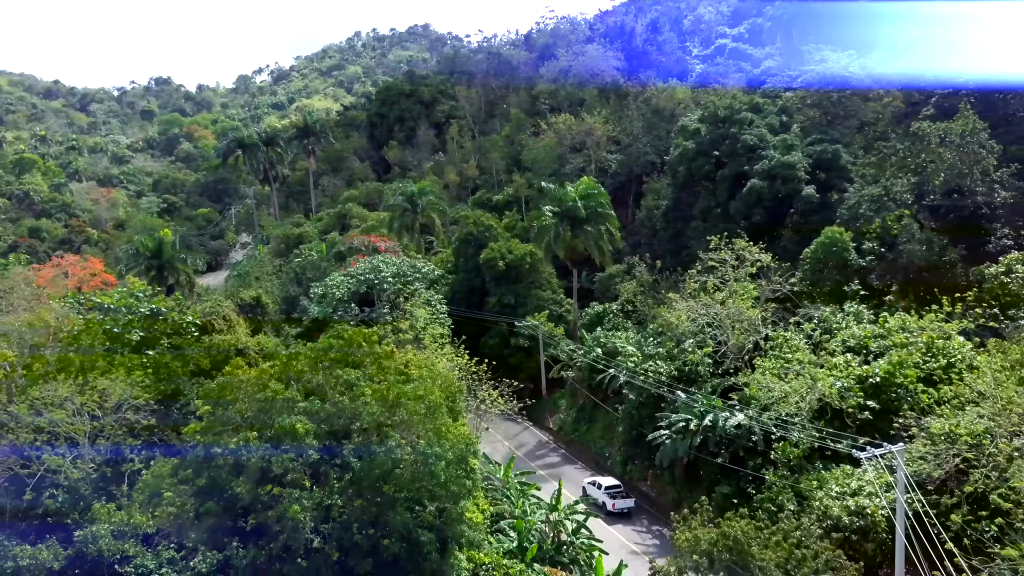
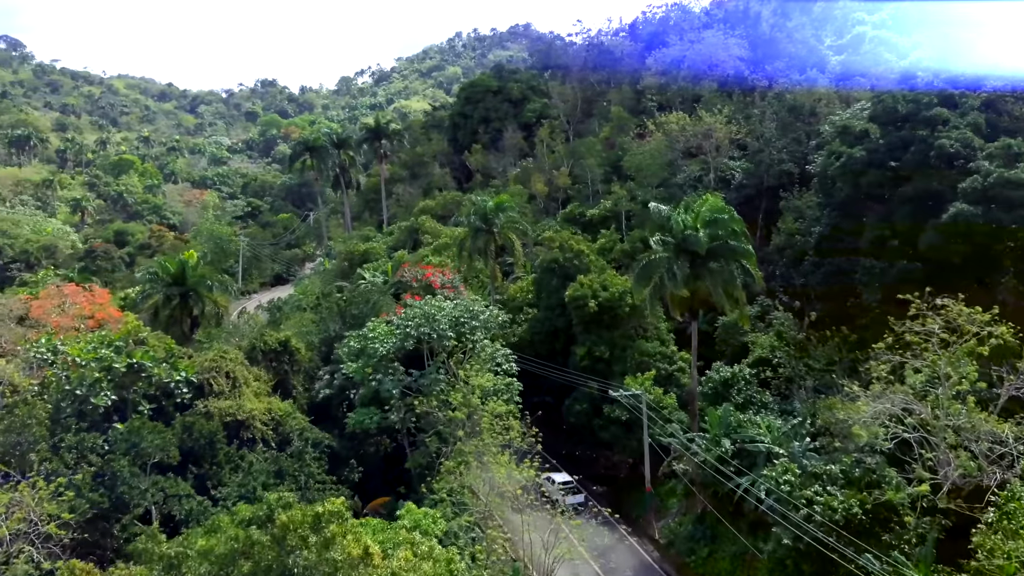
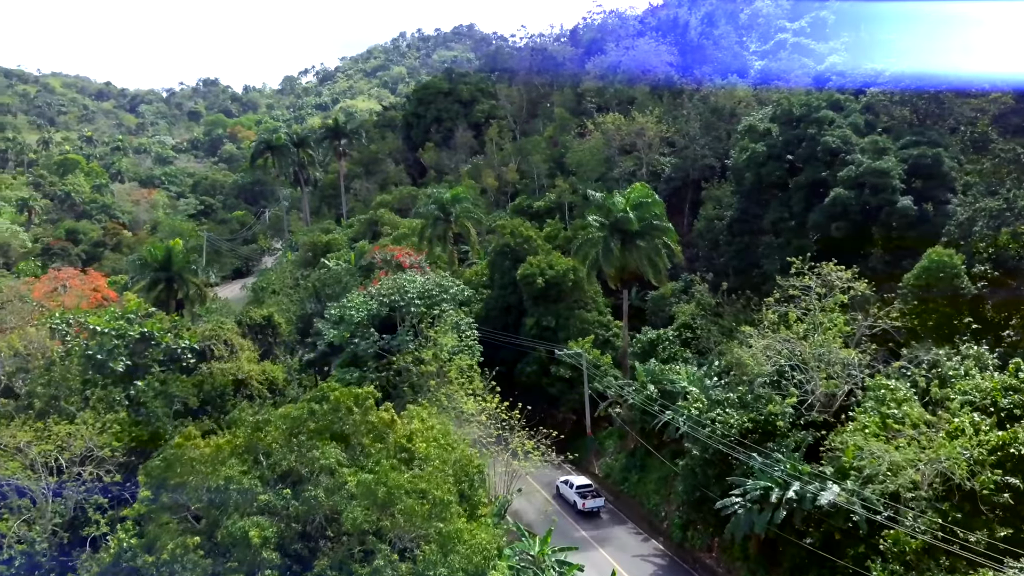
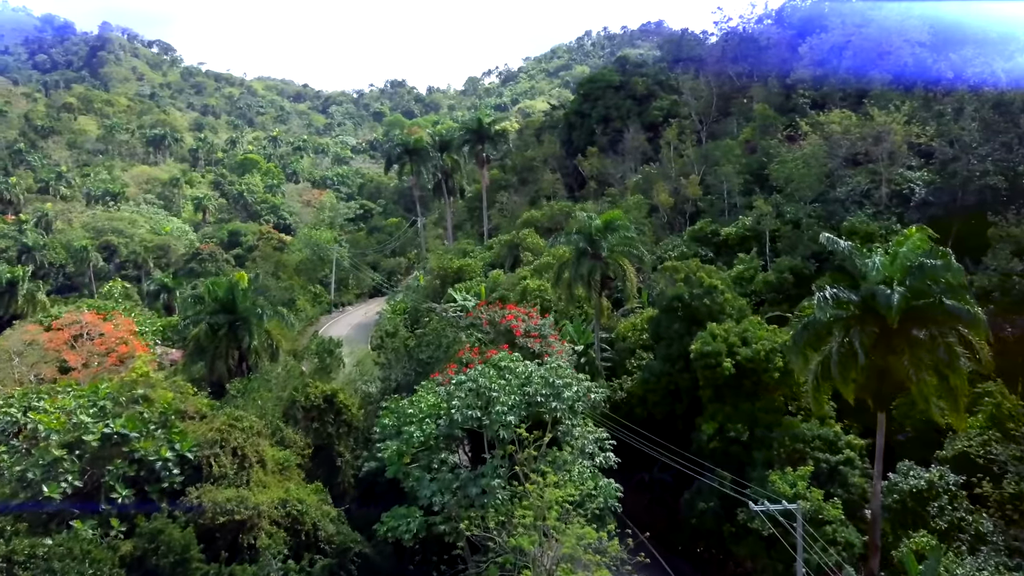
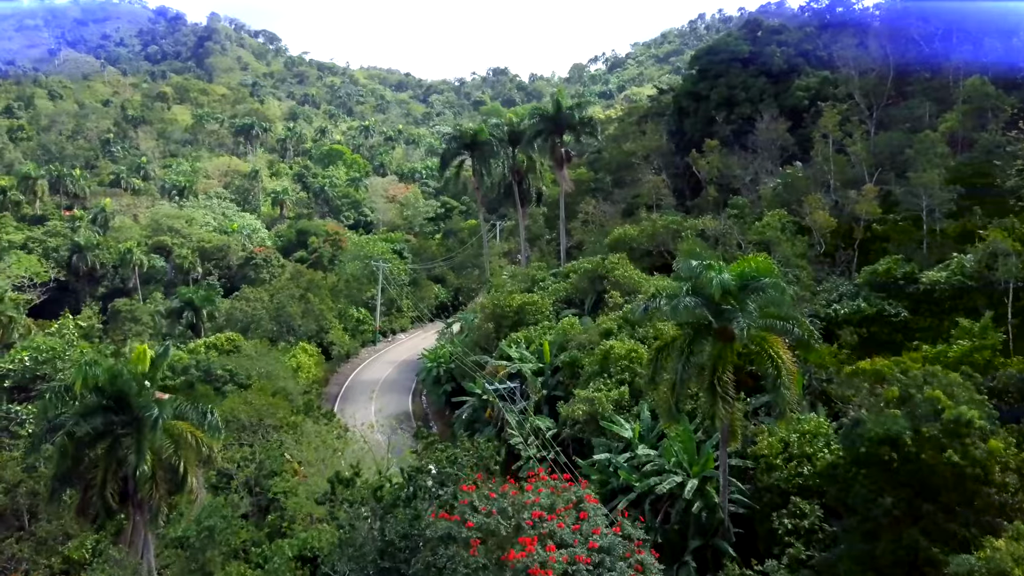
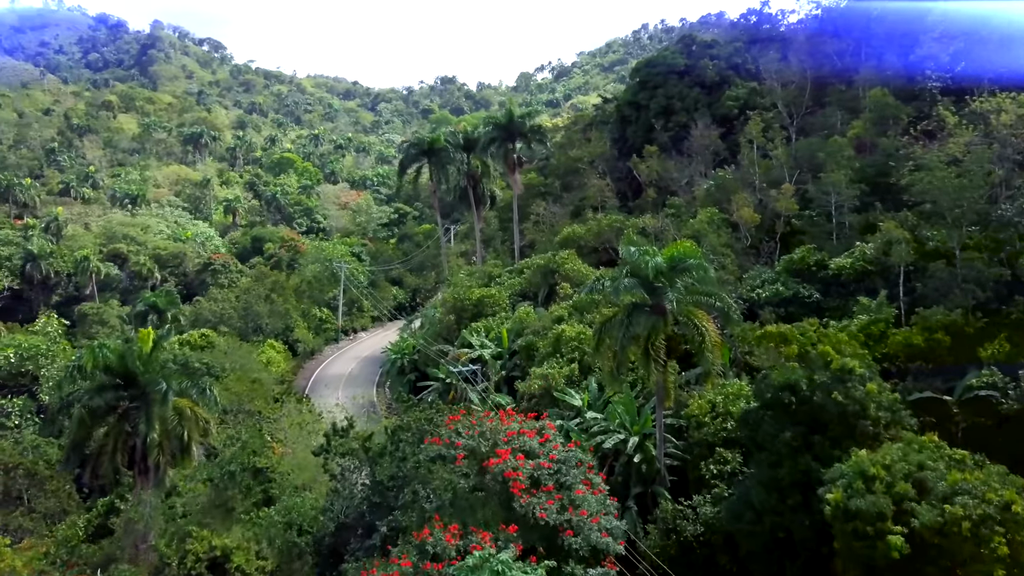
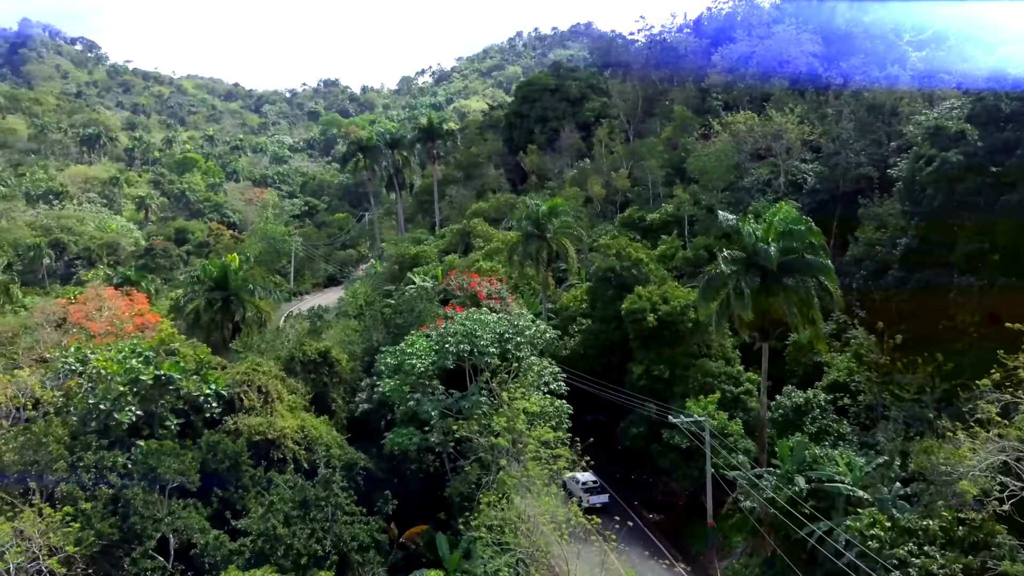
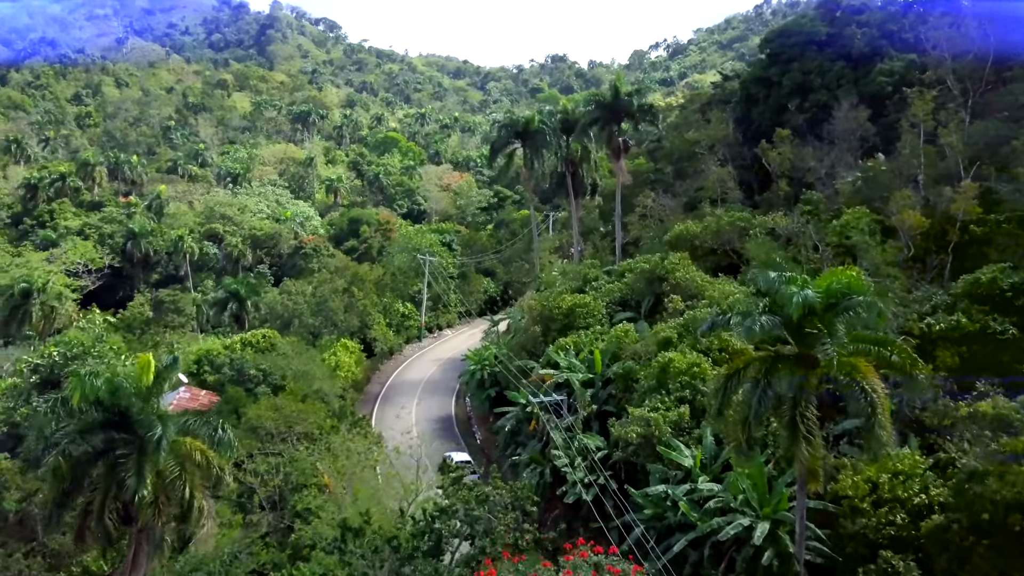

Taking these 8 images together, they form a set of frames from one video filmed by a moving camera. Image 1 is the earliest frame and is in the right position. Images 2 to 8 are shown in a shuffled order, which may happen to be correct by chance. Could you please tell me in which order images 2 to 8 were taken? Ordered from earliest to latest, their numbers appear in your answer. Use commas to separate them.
3, 2, 7, 4, 6, 5, 8
